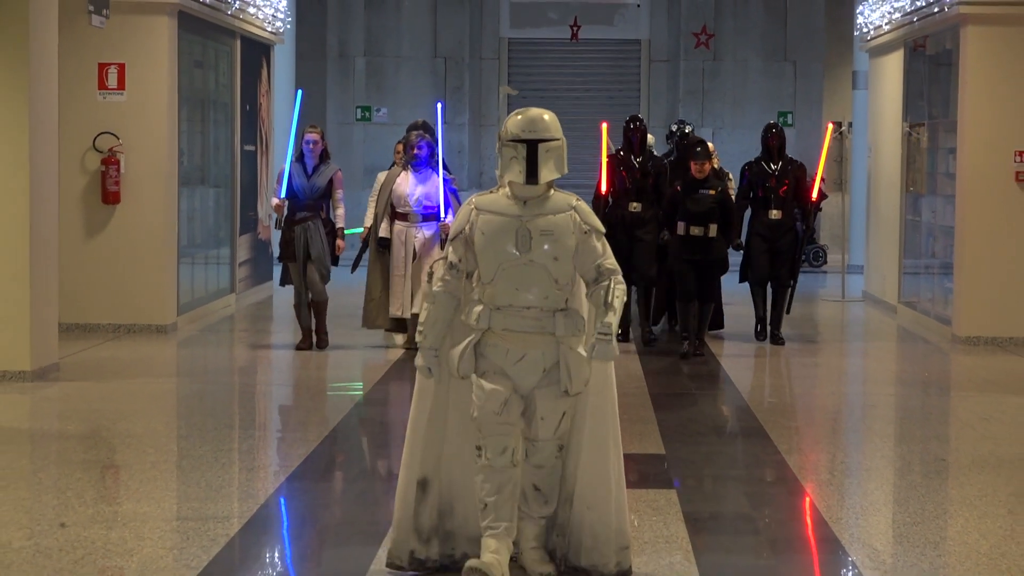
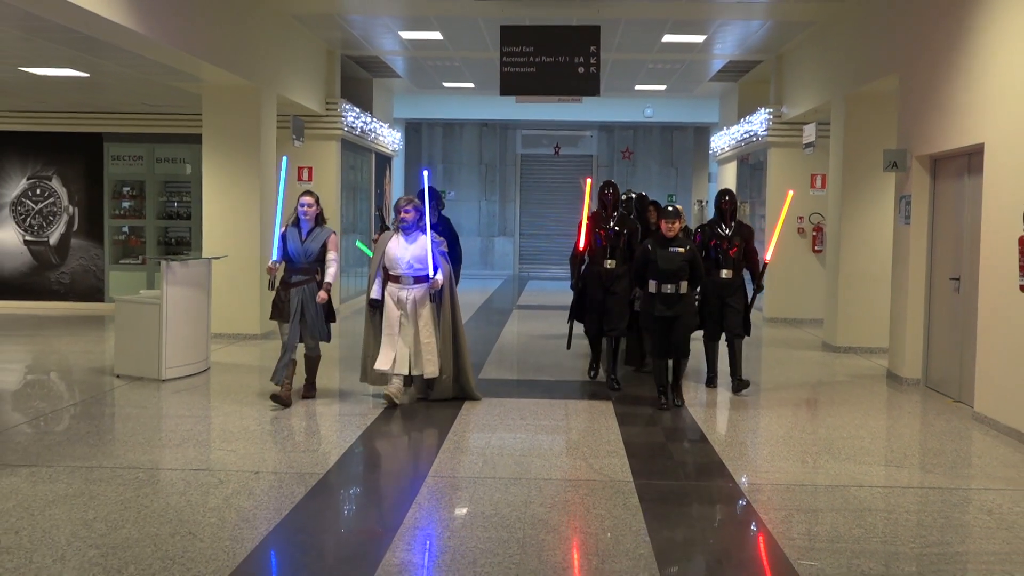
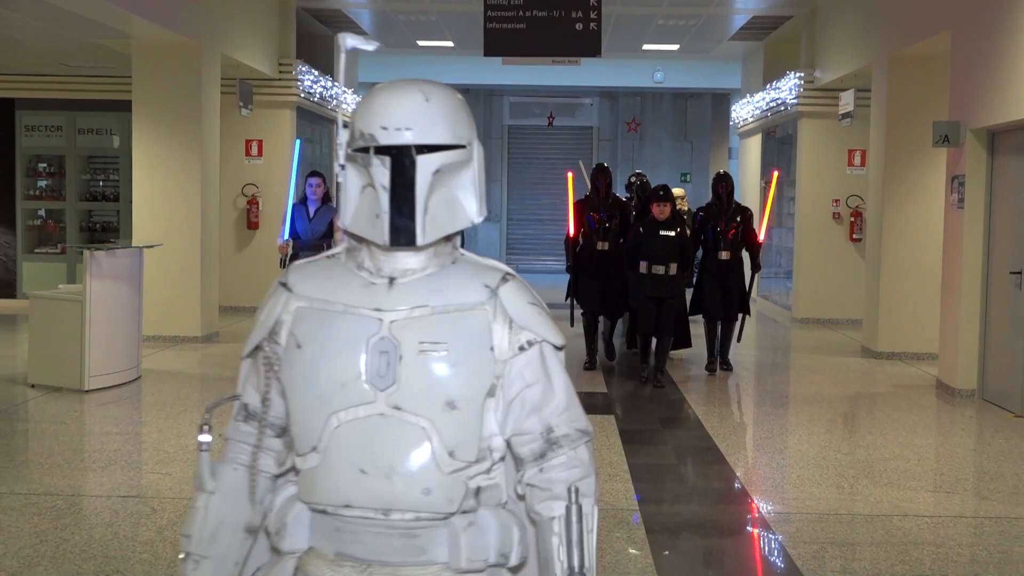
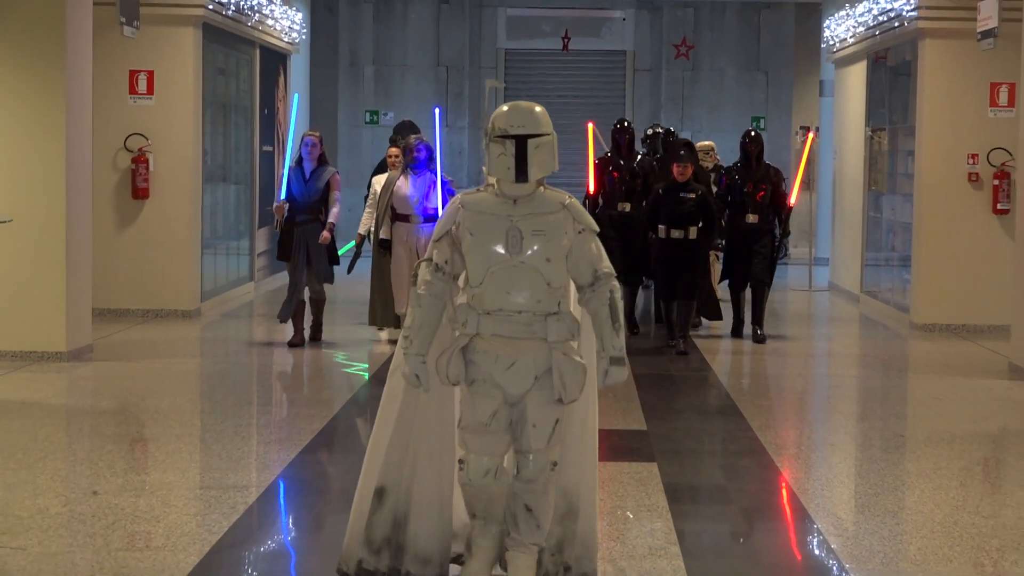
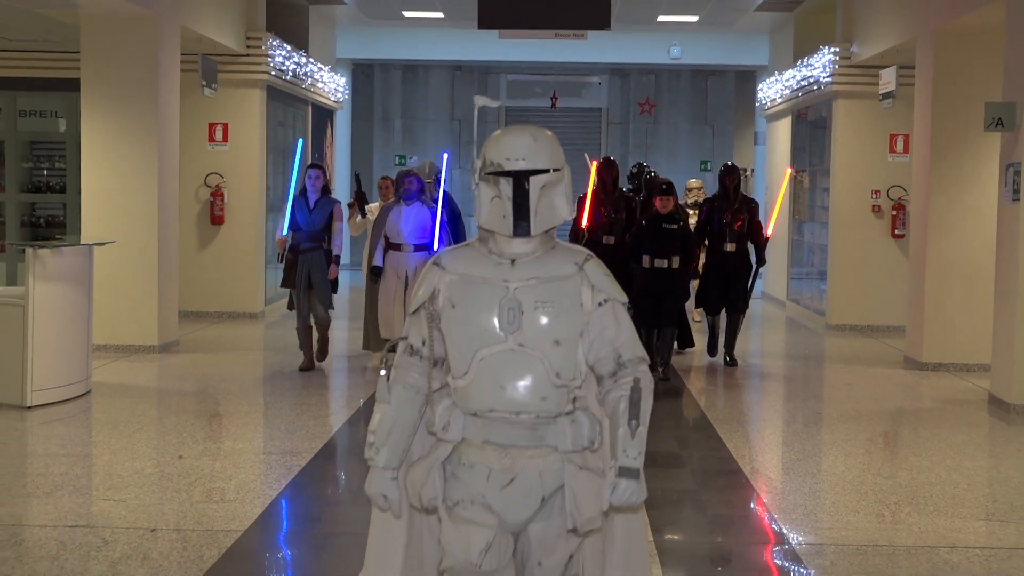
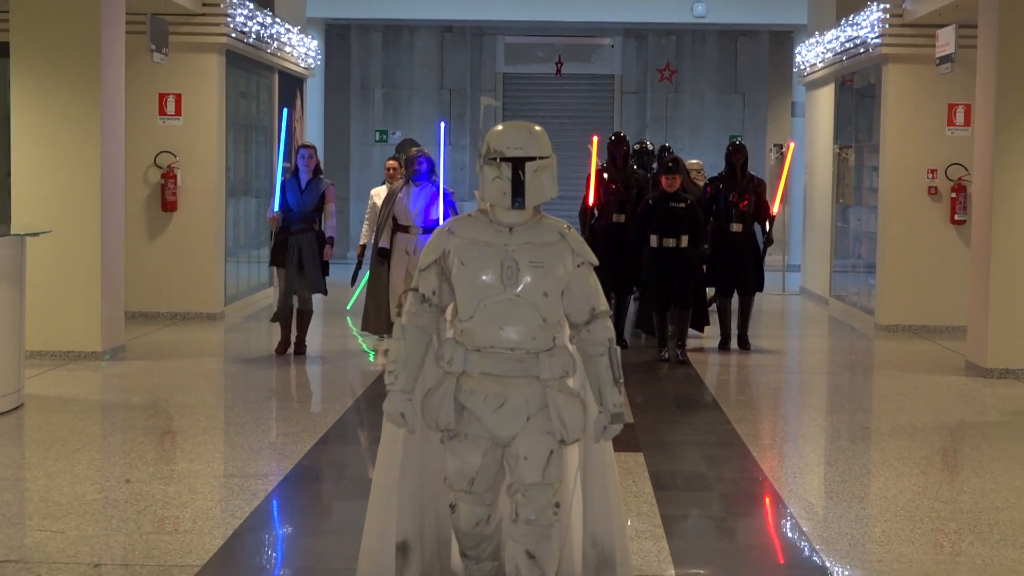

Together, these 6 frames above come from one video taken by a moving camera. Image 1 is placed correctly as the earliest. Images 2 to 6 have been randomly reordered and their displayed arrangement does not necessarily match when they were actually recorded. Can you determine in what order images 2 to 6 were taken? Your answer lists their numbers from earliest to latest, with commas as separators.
4, 6, 5, 3, 2
